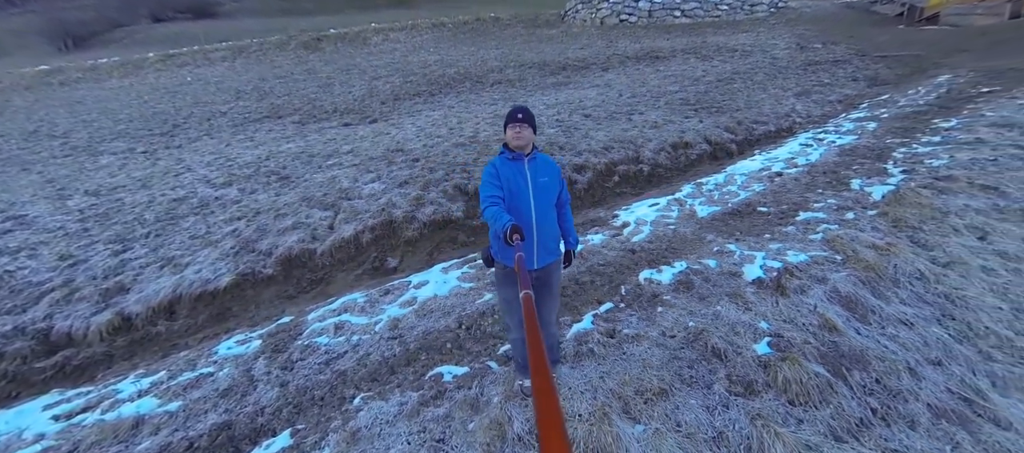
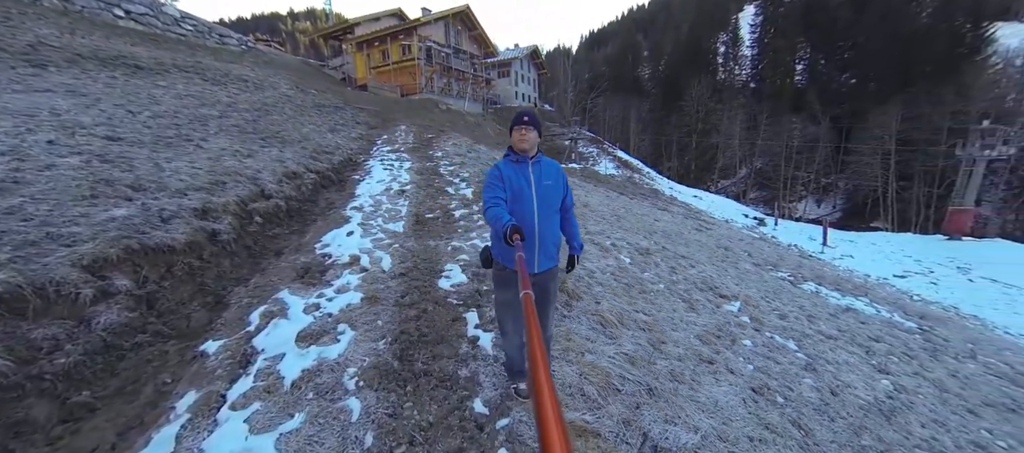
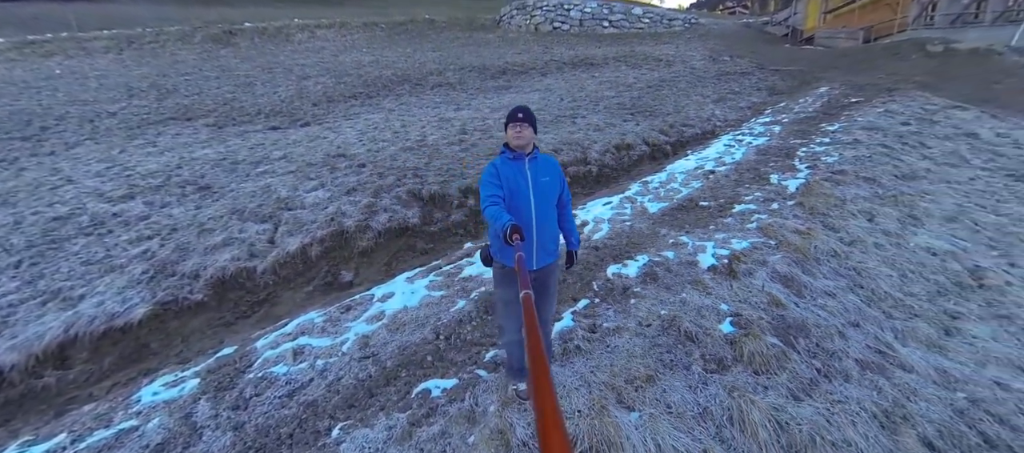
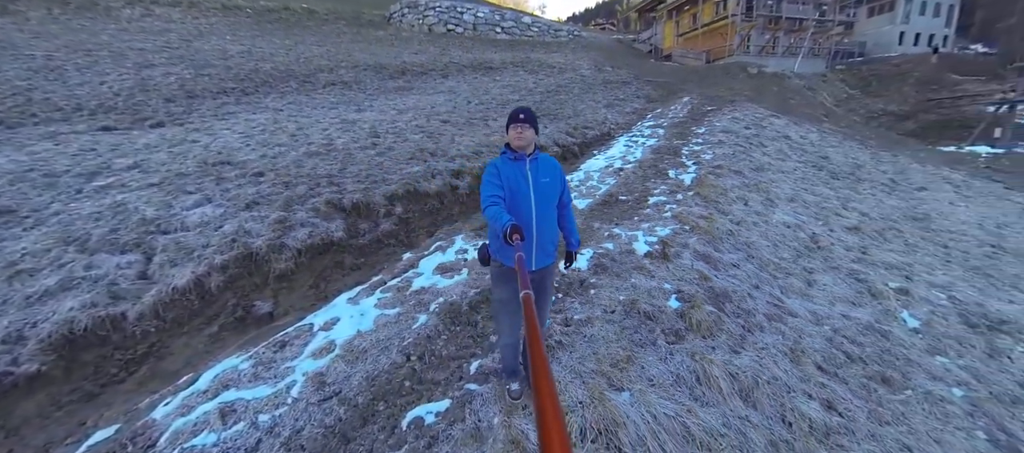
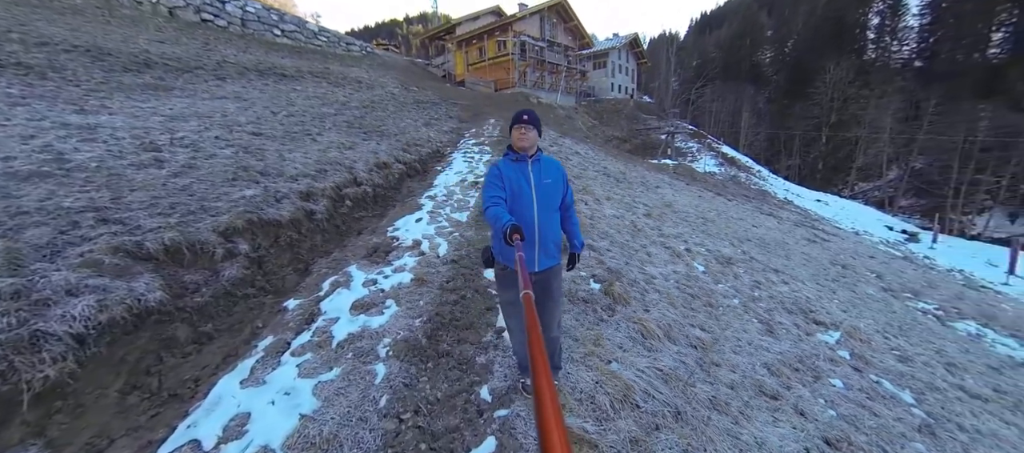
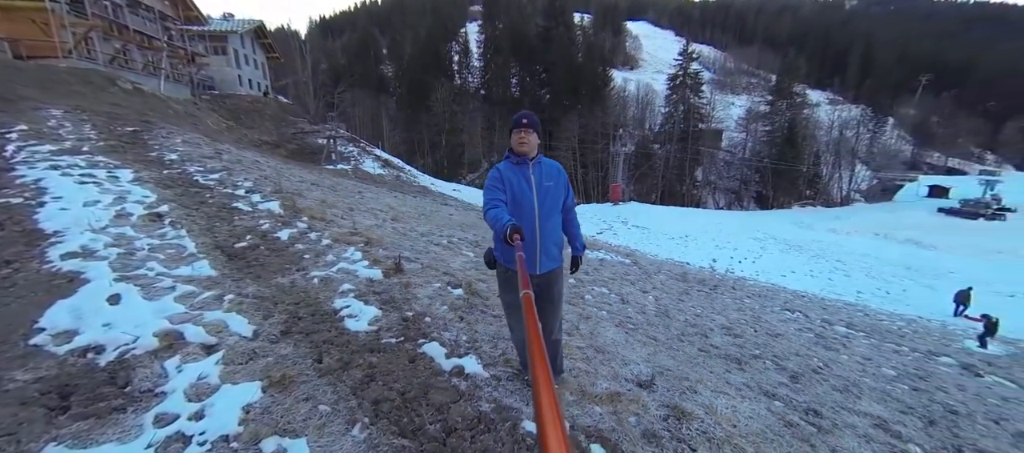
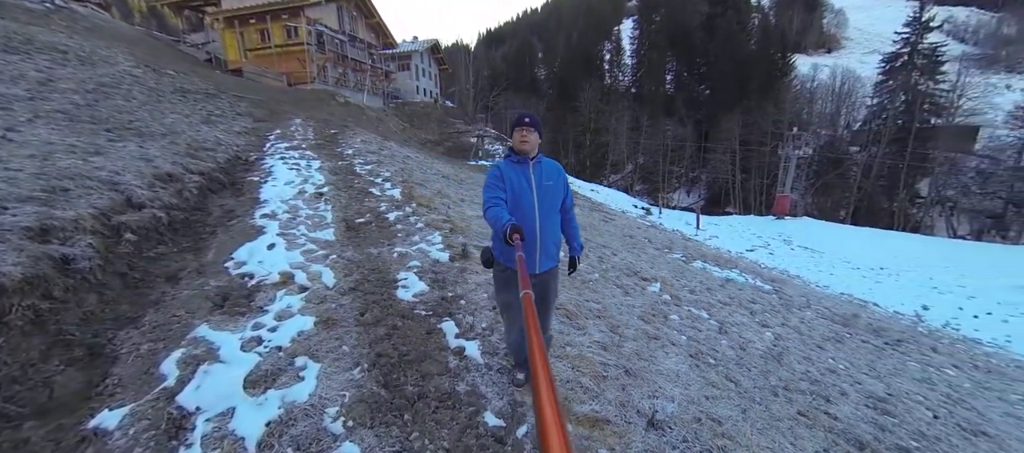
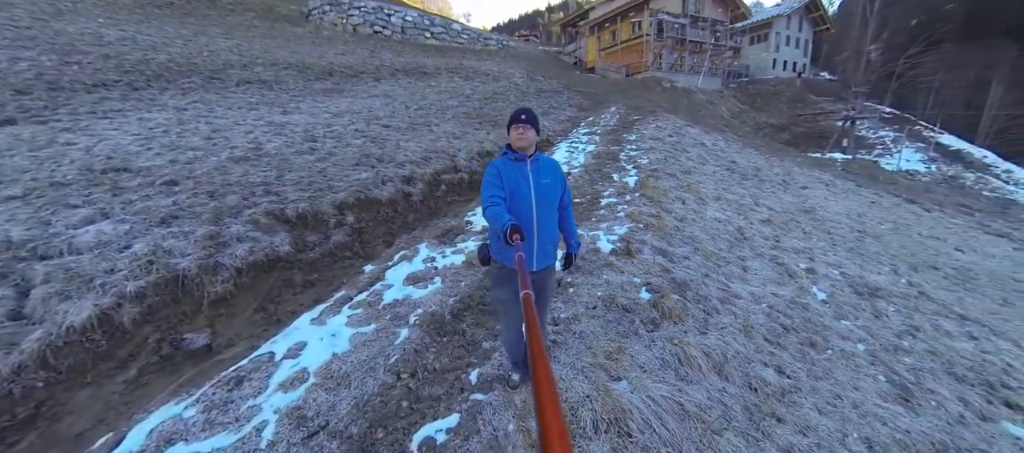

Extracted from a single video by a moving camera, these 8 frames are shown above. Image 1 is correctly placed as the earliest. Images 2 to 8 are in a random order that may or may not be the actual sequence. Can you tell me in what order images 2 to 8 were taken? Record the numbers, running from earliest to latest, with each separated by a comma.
3, 4, 8, 5, 2, 7, 6
